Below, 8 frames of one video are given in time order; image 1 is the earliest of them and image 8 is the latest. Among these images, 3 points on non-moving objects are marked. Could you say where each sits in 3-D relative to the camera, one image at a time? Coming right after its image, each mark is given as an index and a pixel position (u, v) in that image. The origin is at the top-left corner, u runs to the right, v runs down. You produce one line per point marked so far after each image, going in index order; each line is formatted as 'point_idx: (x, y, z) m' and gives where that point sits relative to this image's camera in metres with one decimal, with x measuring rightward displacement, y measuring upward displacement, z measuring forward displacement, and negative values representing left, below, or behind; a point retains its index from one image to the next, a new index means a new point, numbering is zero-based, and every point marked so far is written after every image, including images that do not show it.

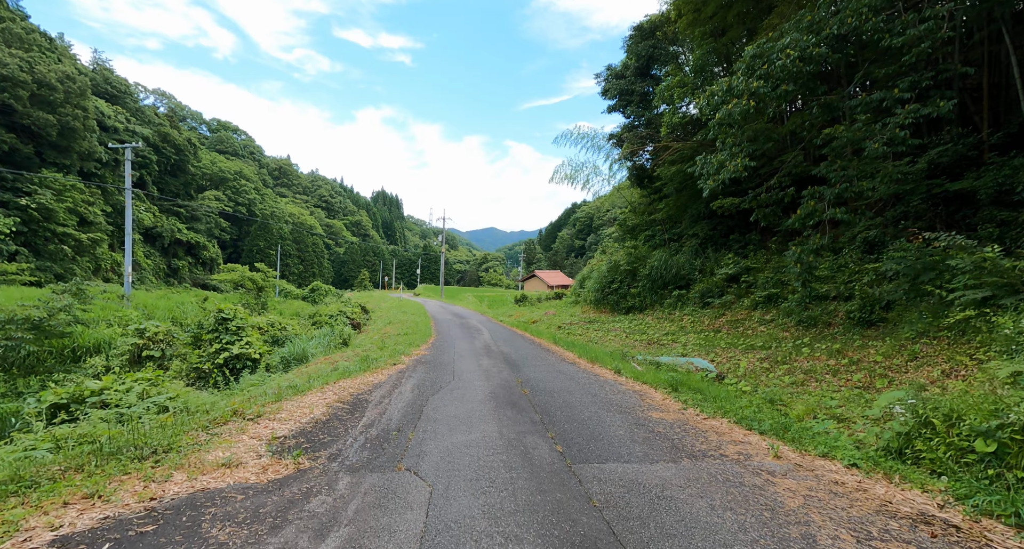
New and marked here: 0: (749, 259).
0: (+6.6, +0.5, +13.8) m
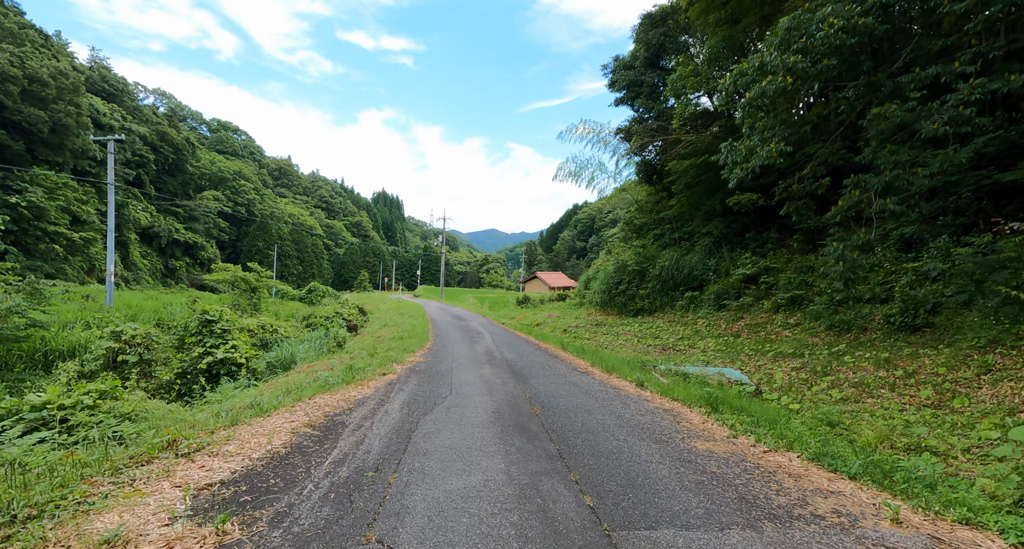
0: (+6.7, +0.4, +13.0) m
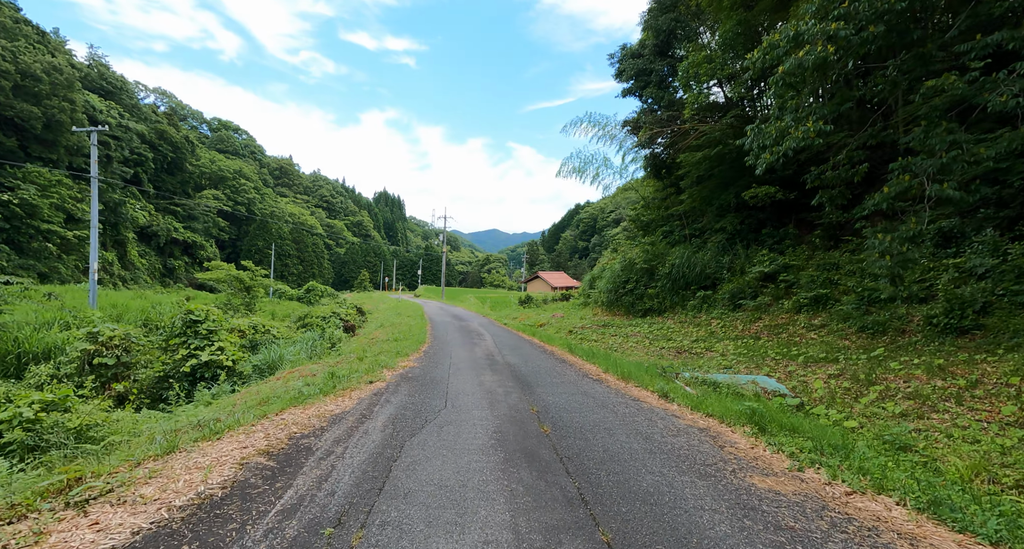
0: (+6.8, +0.5, +12.3) m
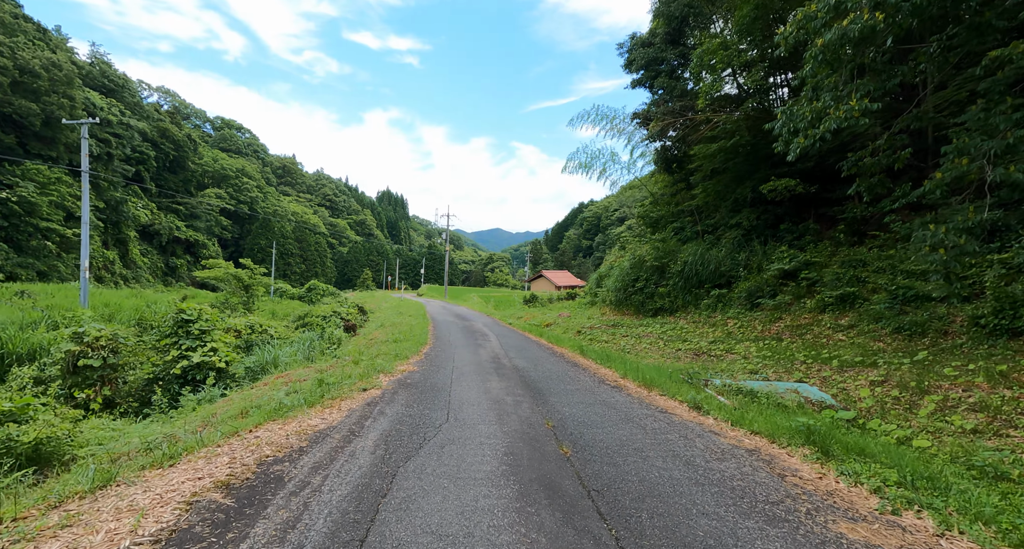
0: (+6.9, +0.5, +11.6) m
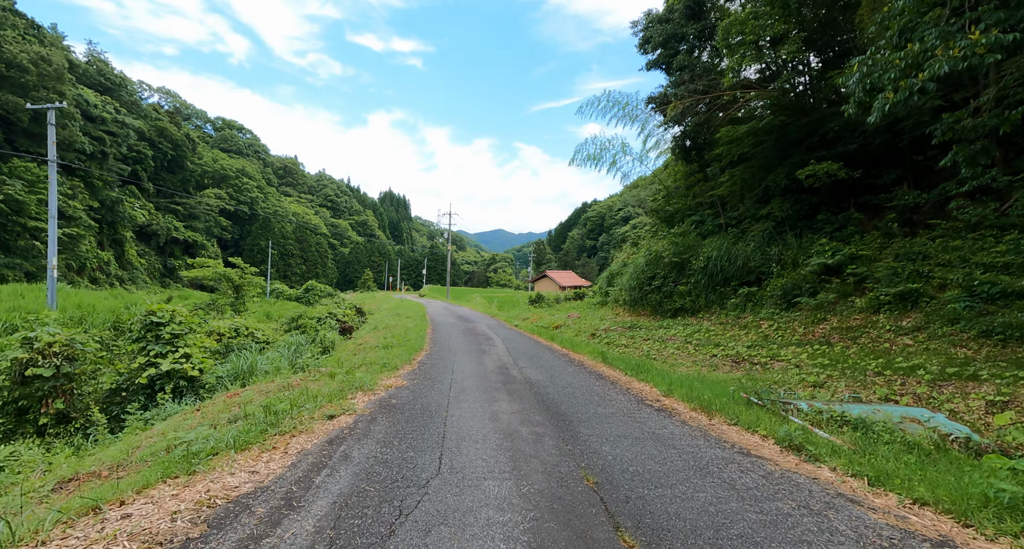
0: (+7.1, +0.6, +10.4) m
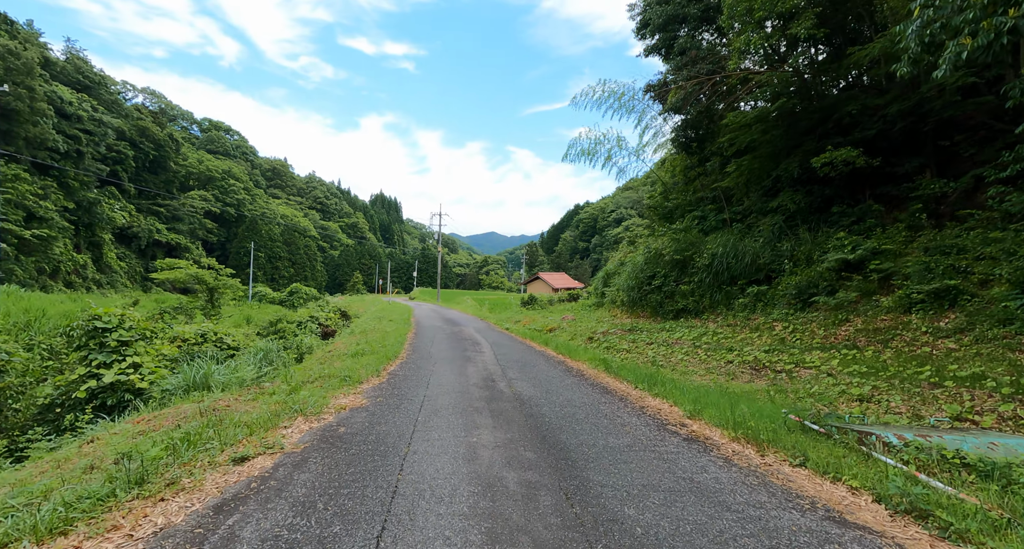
0: (+6.9, +0.7, +9.5) m
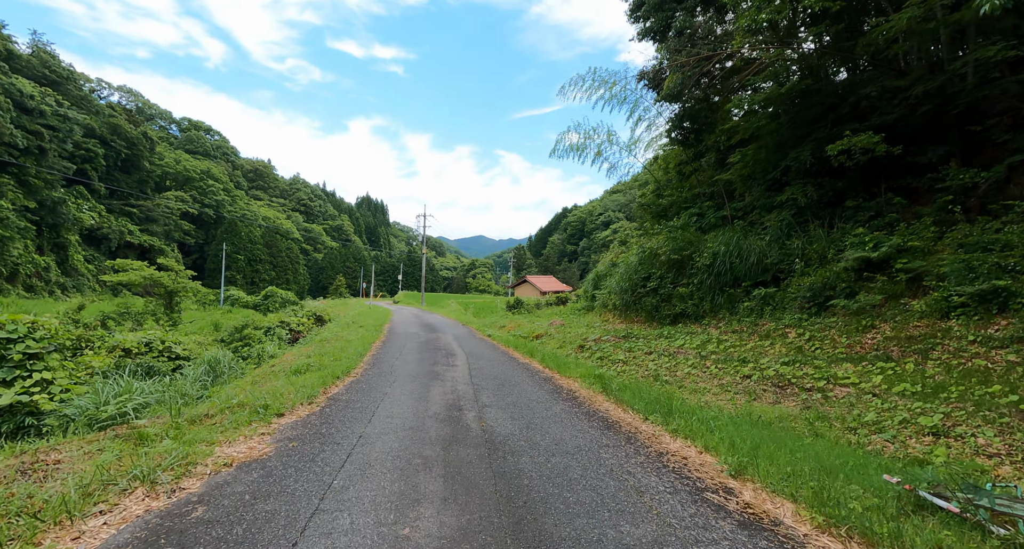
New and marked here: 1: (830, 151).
0: (+6.5, +0.7, +8.5) m
1: (+5.8, +2.3, +9.1) m
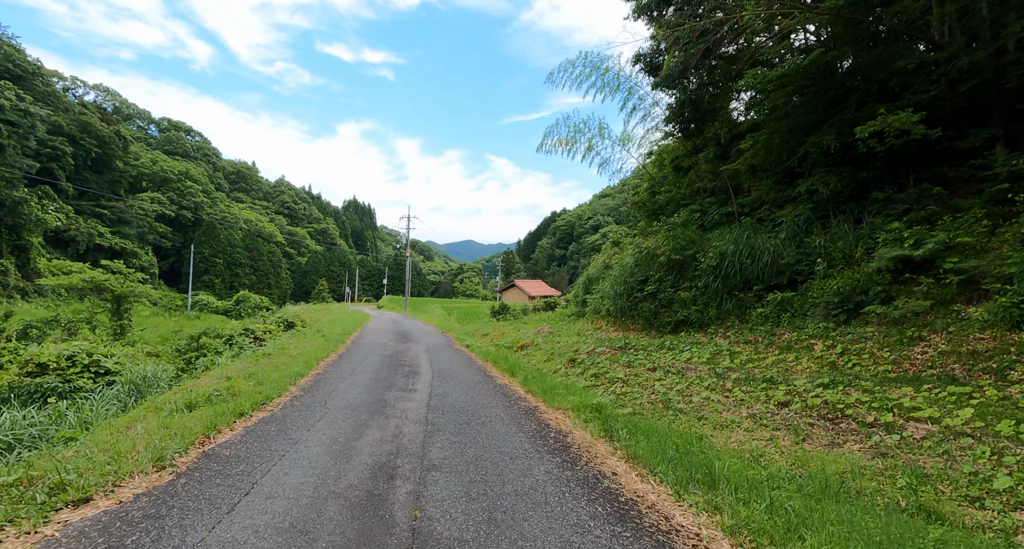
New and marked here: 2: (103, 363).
0: (+6.2, +0.7, +7.3) m
1: (+5.5, +2.2, +7.9) m
2: (-8.0, -1.7, +9.4) m
